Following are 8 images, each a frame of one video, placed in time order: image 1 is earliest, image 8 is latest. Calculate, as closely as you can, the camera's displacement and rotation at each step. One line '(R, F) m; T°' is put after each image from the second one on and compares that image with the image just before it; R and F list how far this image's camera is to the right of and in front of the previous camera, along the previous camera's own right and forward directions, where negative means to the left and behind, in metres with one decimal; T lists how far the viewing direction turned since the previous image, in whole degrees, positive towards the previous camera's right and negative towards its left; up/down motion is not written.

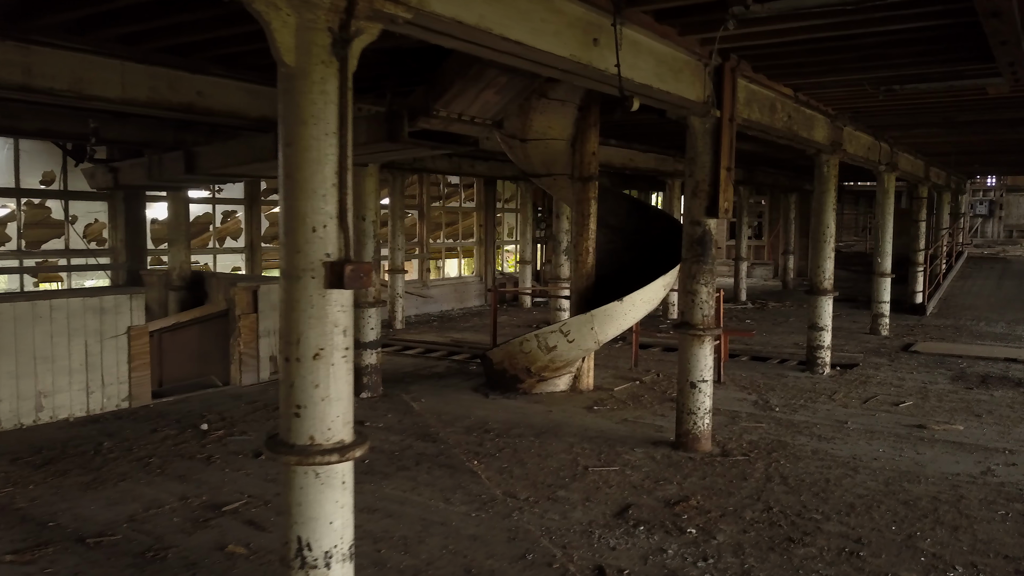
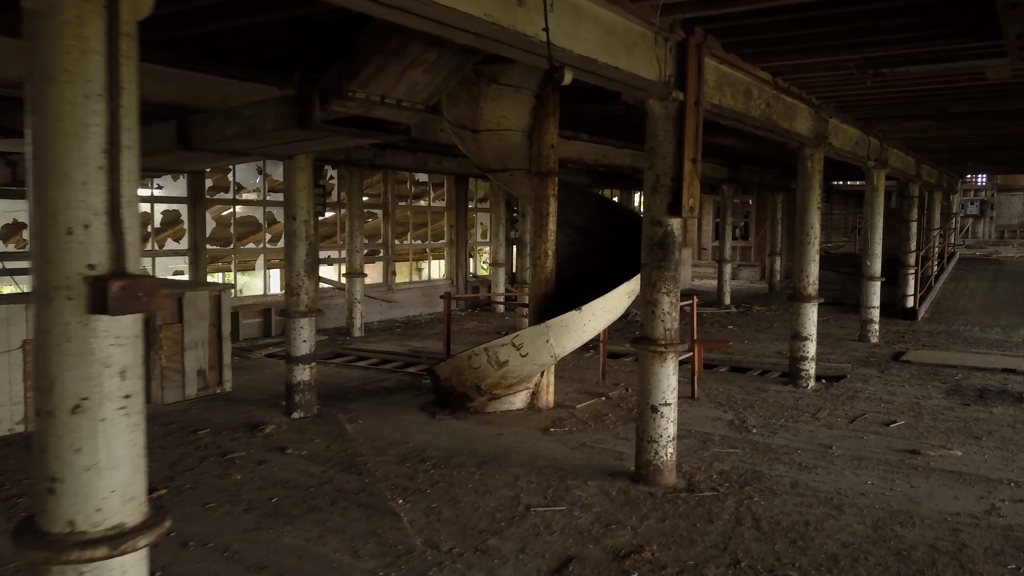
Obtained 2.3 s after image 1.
(+0.4, +0.7) m; +1°
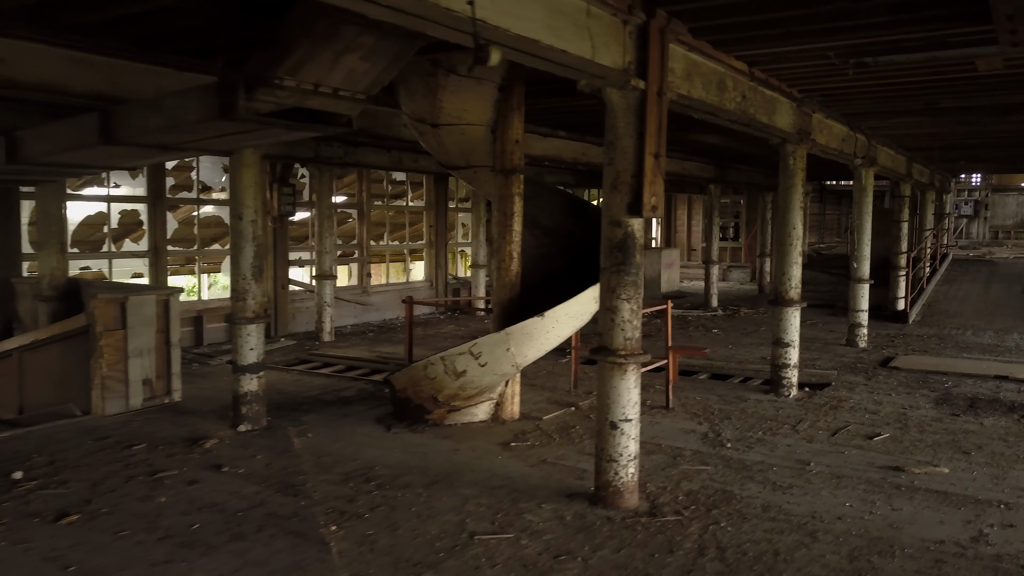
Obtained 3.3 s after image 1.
(+0.3, +0.4) m; 0°
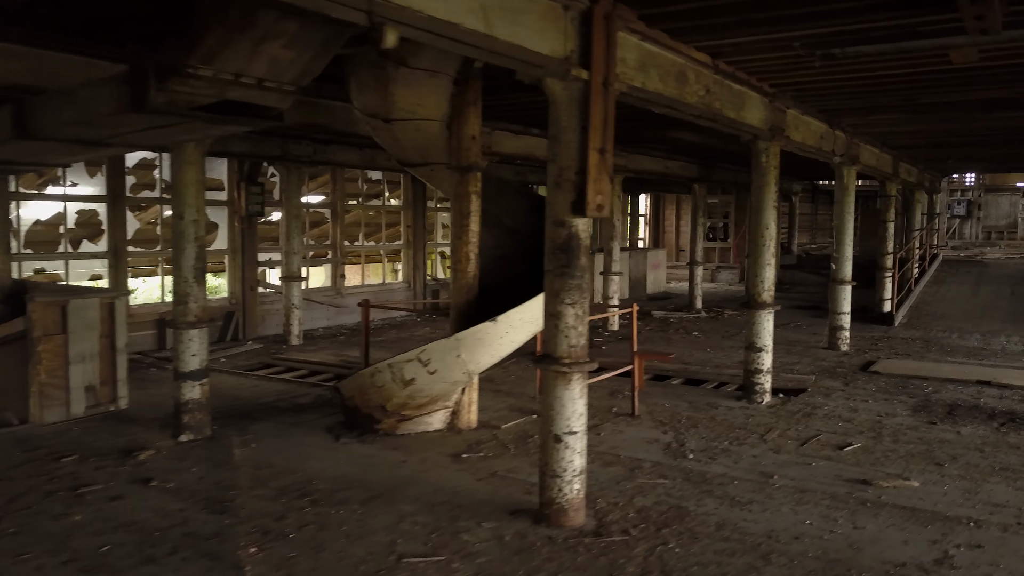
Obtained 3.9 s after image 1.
(+0.3, +0.3) m; 0°
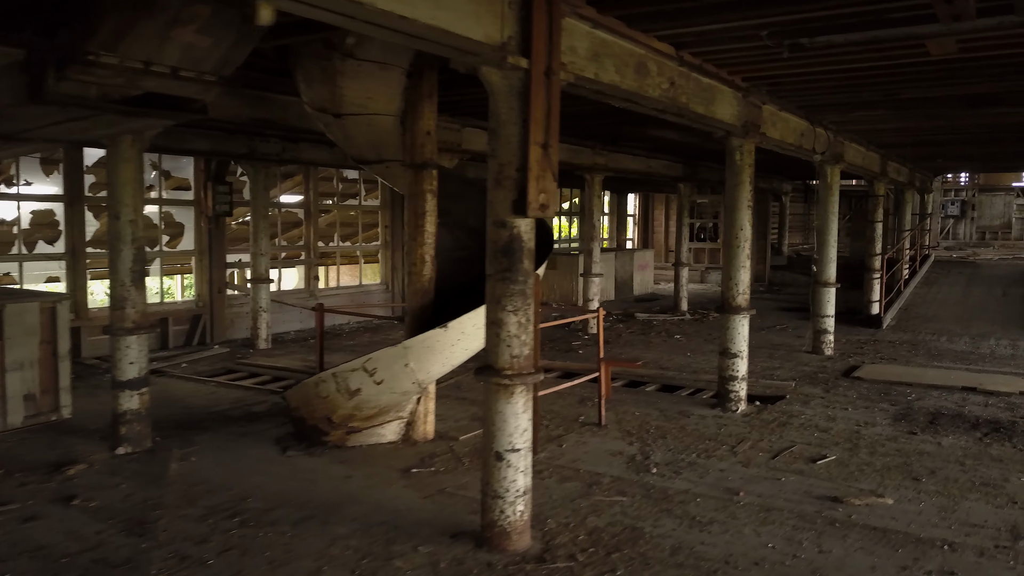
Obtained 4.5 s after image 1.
(+0.3, +0.3) m; 0°
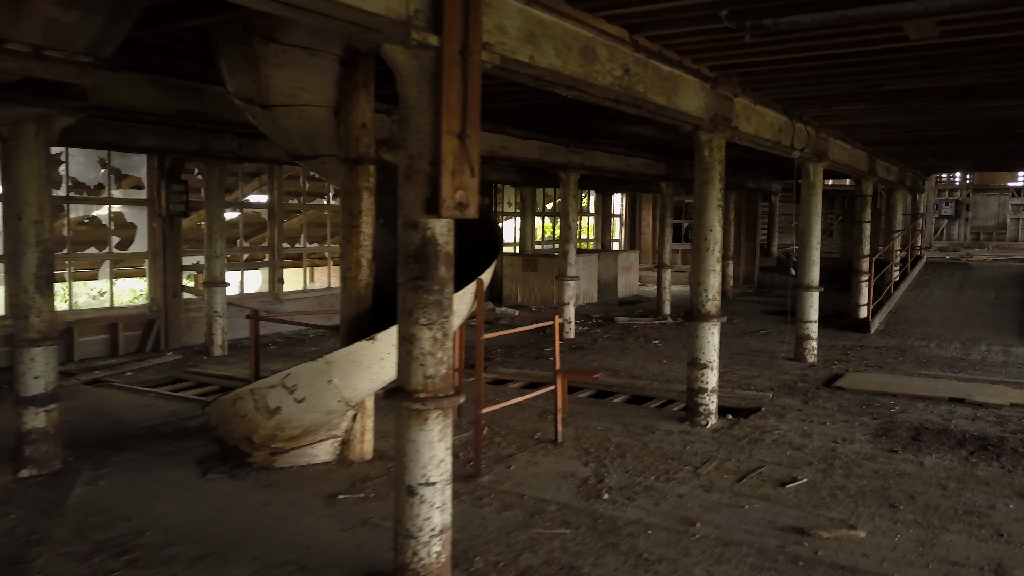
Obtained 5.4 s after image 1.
(+0.4, +0.5) m; 0°
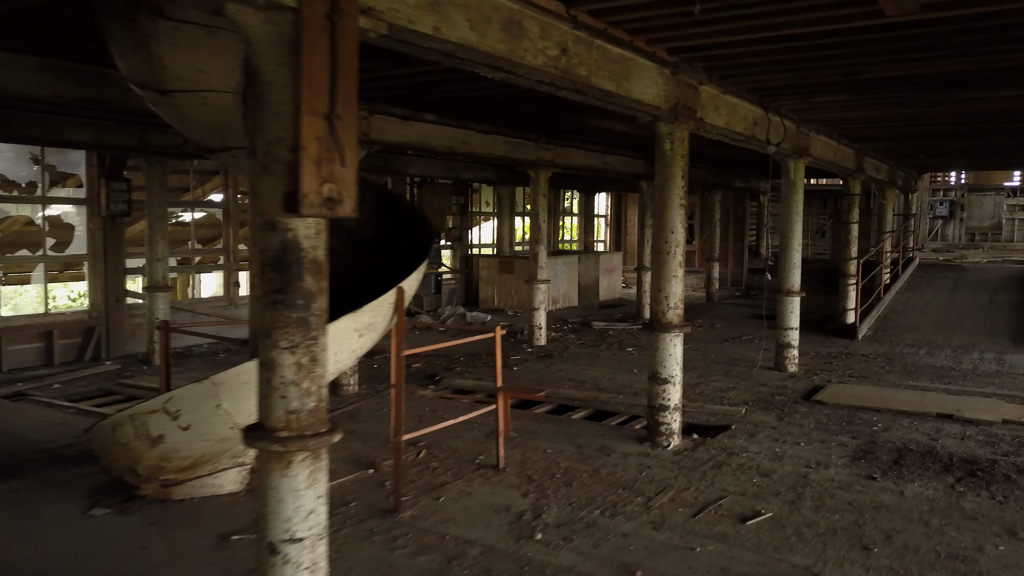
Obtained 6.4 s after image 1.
(+0.4, +0.6) m; 0°
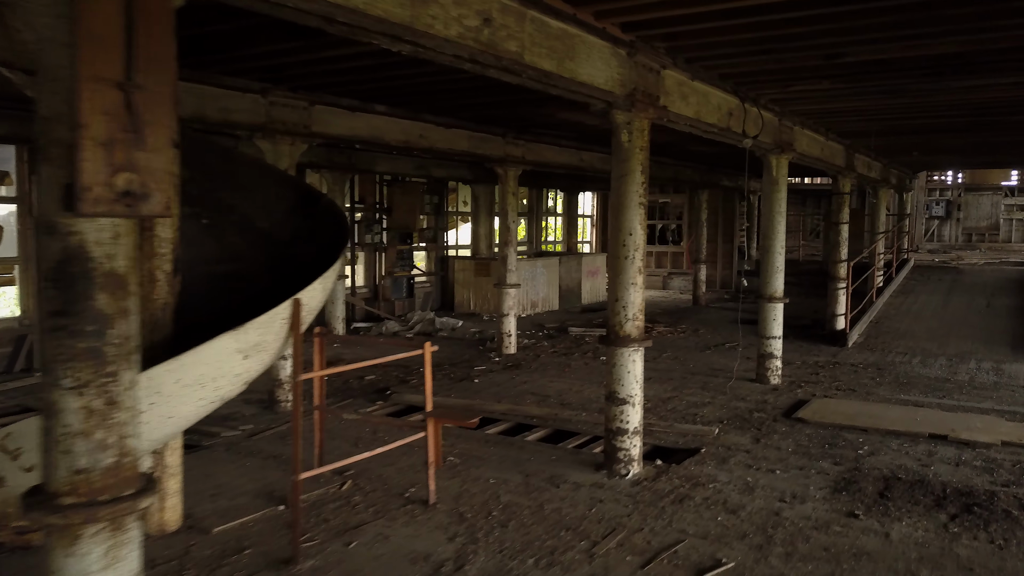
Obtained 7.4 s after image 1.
(+0.4, +0.6) m; 0°
